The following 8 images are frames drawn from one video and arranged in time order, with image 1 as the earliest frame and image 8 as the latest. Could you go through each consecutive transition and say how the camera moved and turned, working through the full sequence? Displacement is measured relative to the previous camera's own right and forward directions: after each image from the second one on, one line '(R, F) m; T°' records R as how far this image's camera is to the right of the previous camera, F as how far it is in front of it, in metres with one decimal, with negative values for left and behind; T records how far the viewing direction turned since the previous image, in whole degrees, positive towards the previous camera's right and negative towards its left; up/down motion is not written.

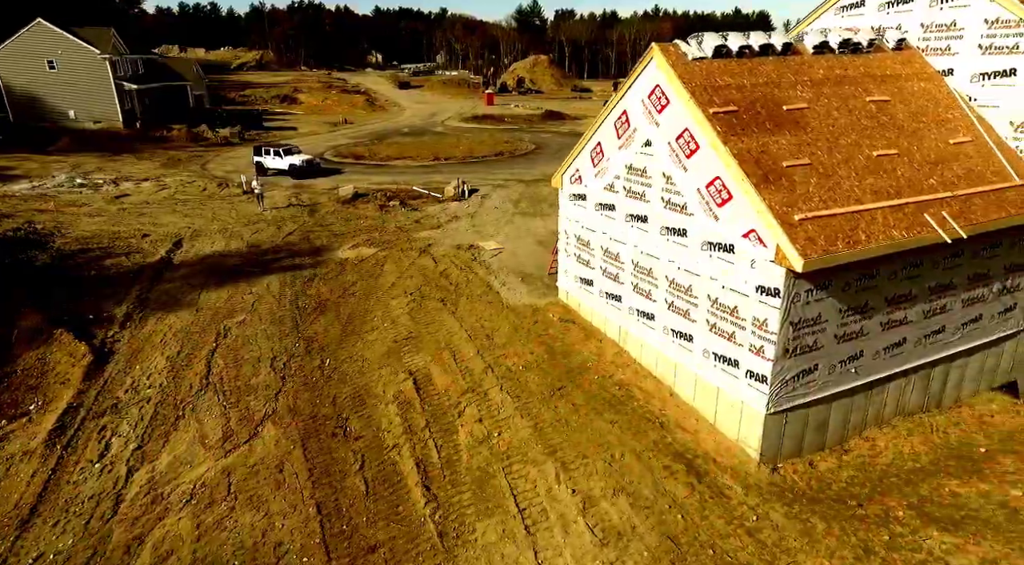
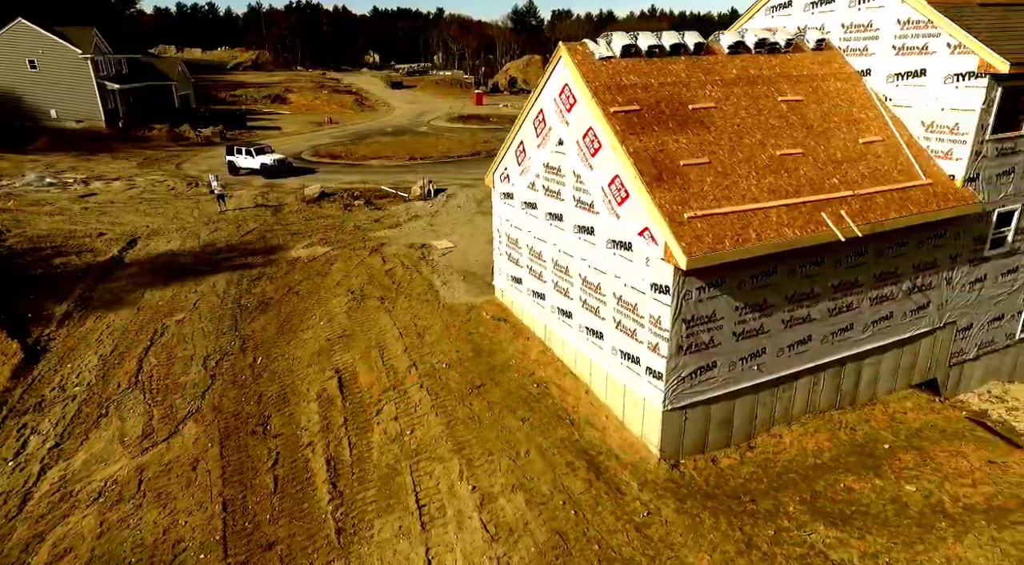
(+1.6, -0.1) m; 0°
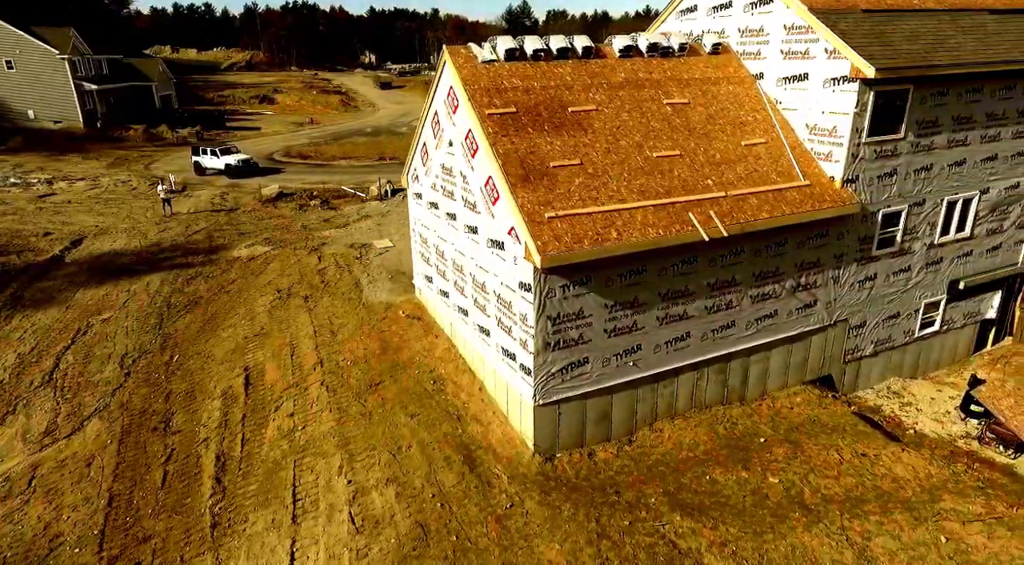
(+2.1, -0.3) m; +1°
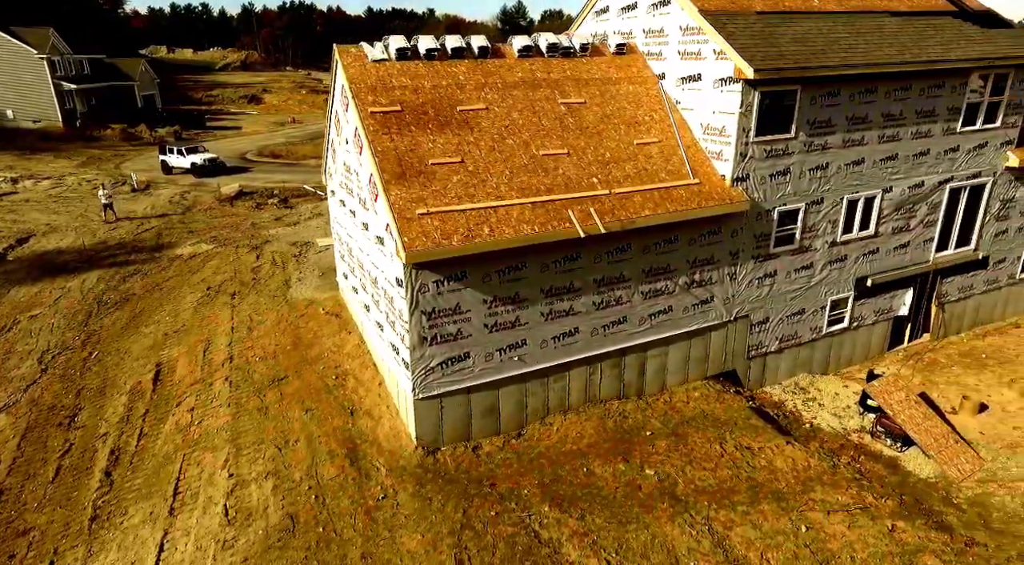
(+2.0, -0.2) m; 0°
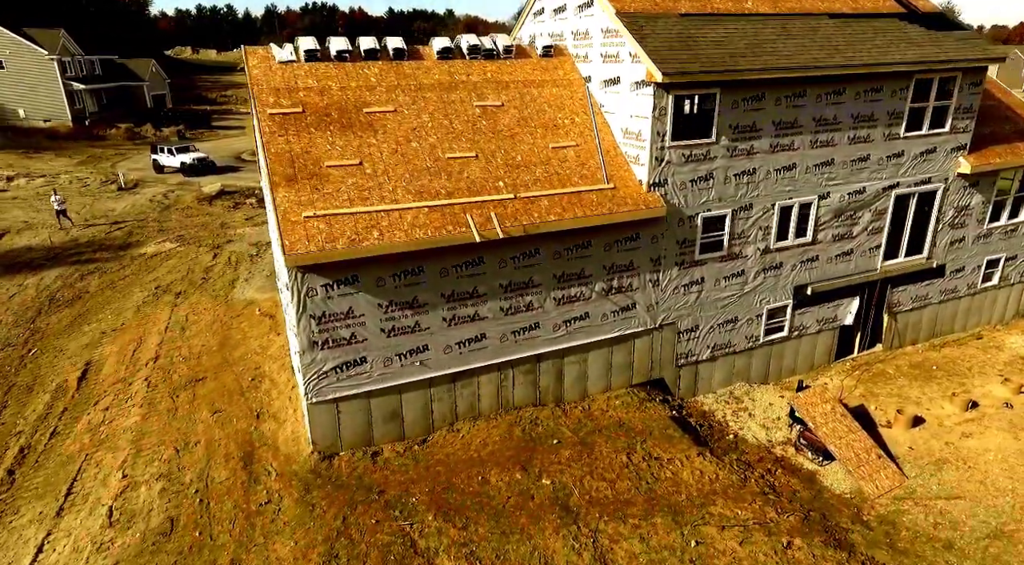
(+2.1, +0.2) m; -1°
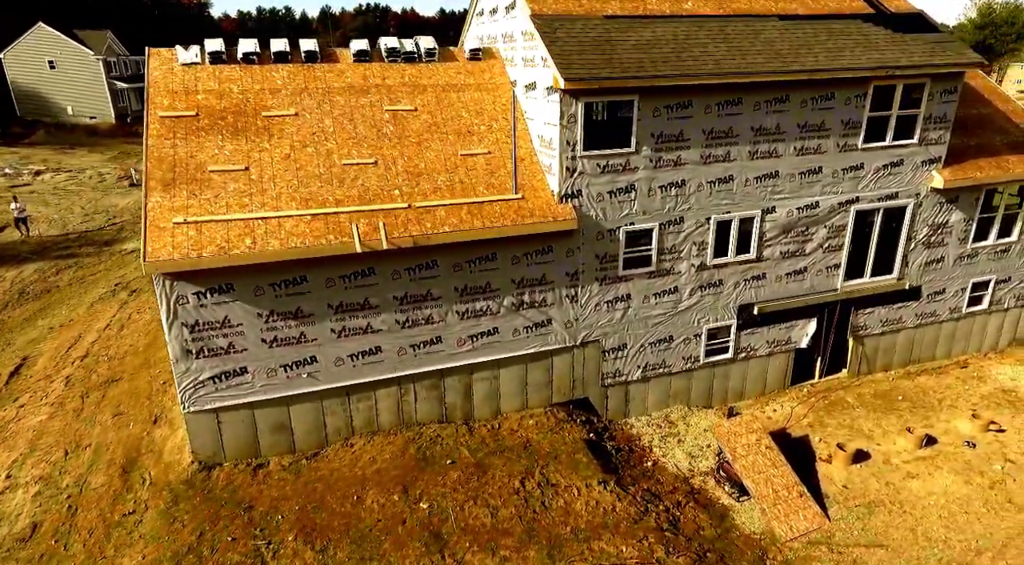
(+2.7, +0.6) m; -4°
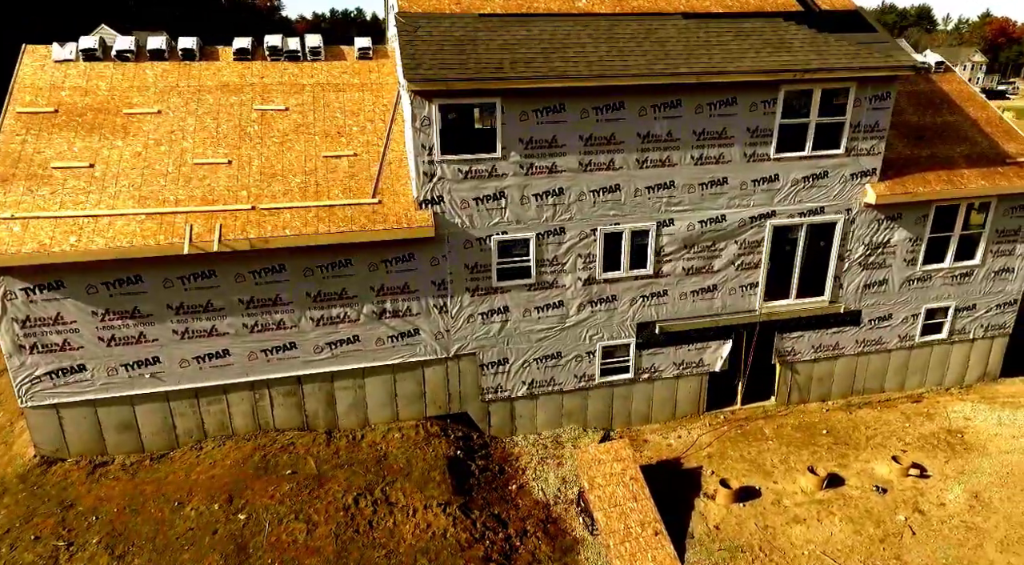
(+3.8, +0.8) m; -5°
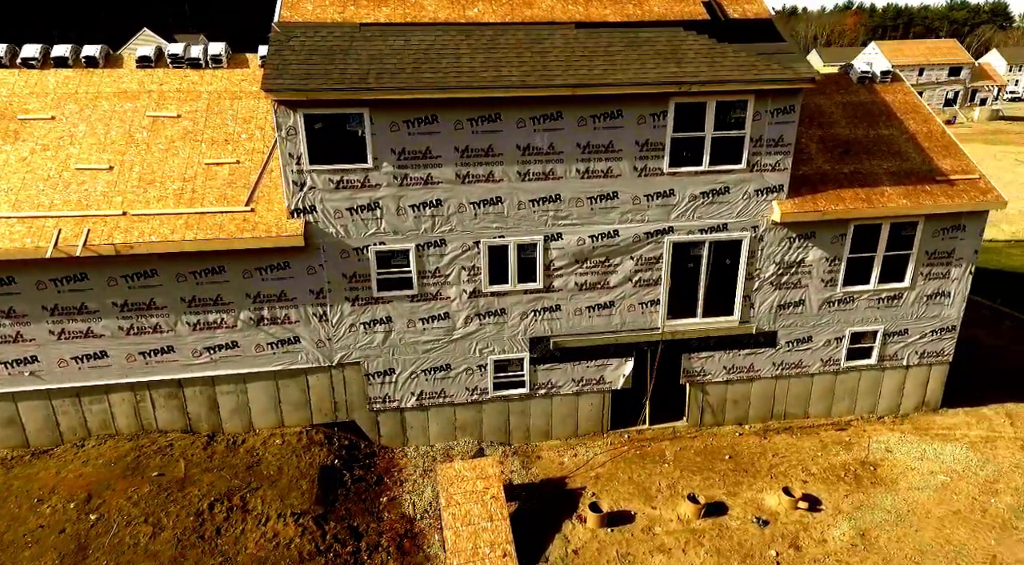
(+3.2, +0.3) m; -4°
